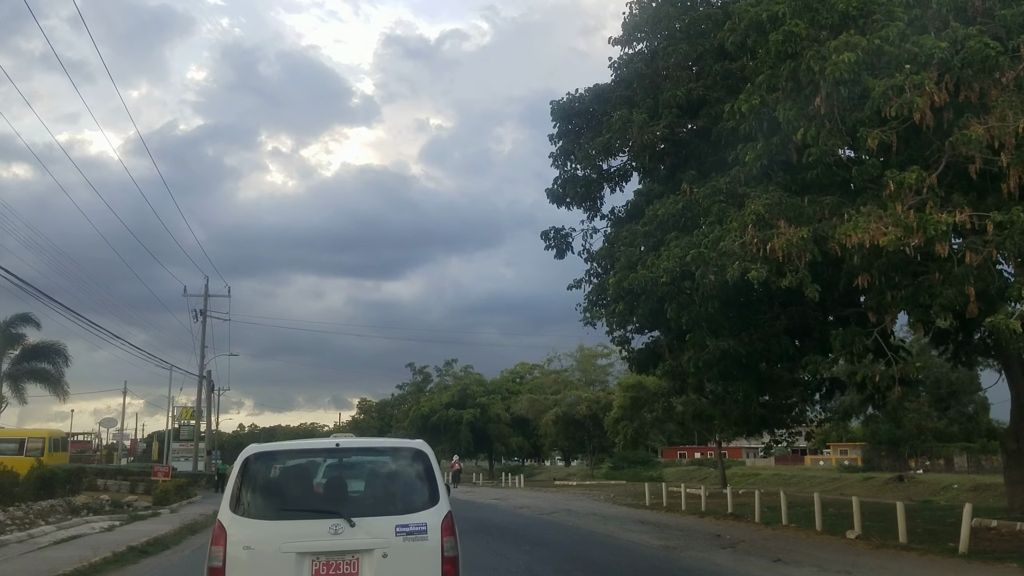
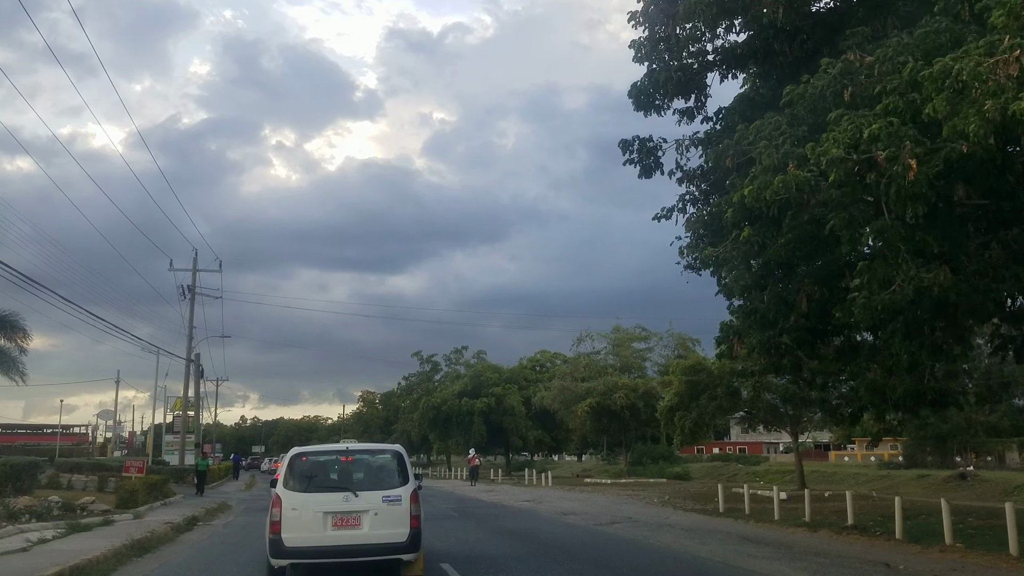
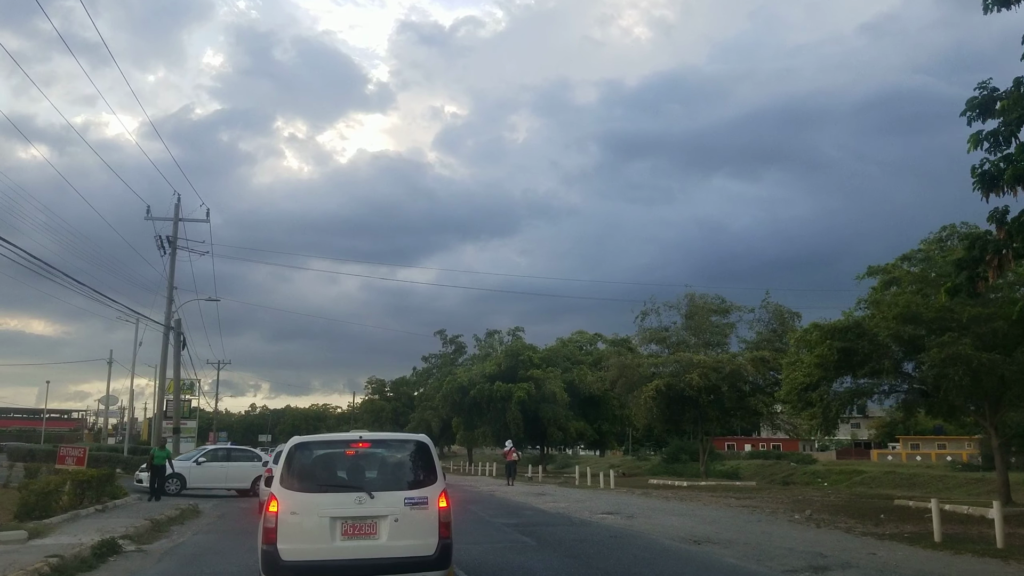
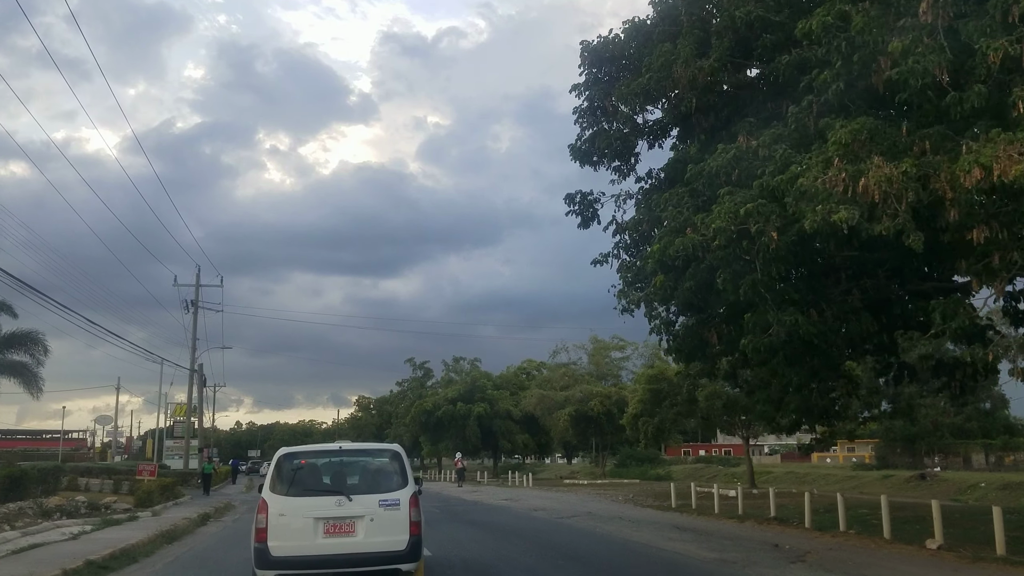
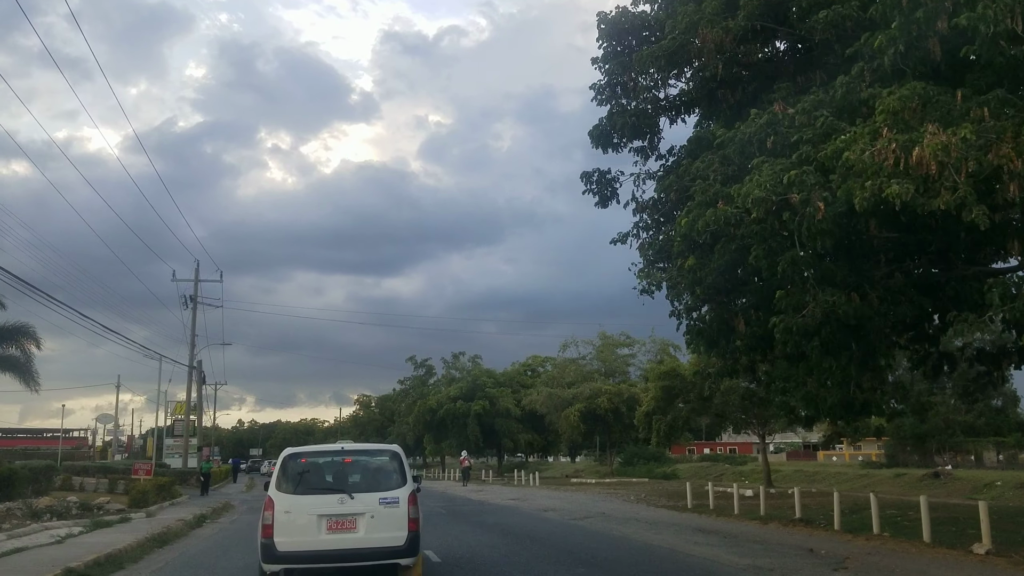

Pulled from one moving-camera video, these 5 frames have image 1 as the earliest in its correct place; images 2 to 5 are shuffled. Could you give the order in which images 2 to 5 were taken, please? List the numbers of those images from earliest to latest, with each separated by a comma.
4, 5, 2, 3
